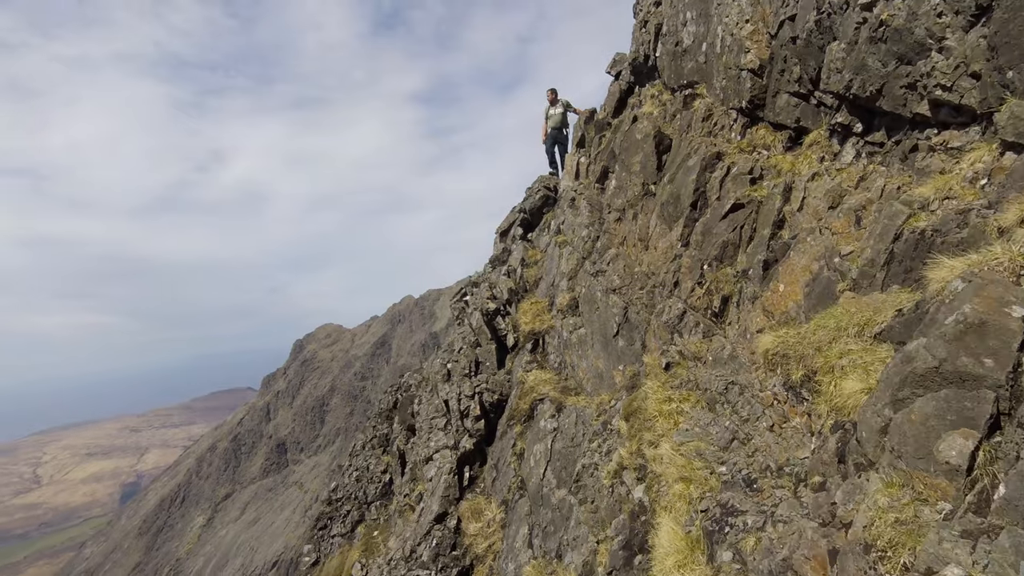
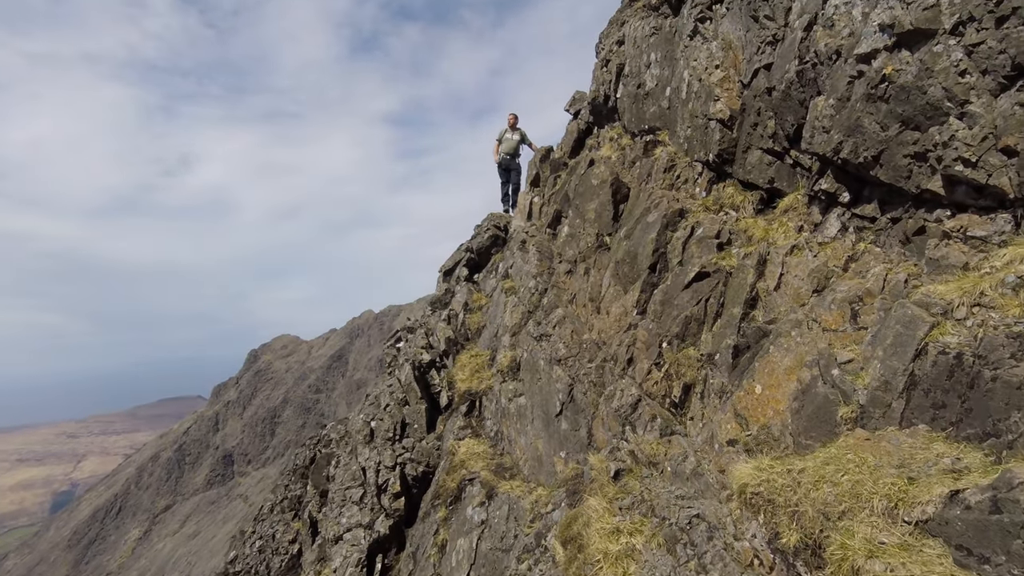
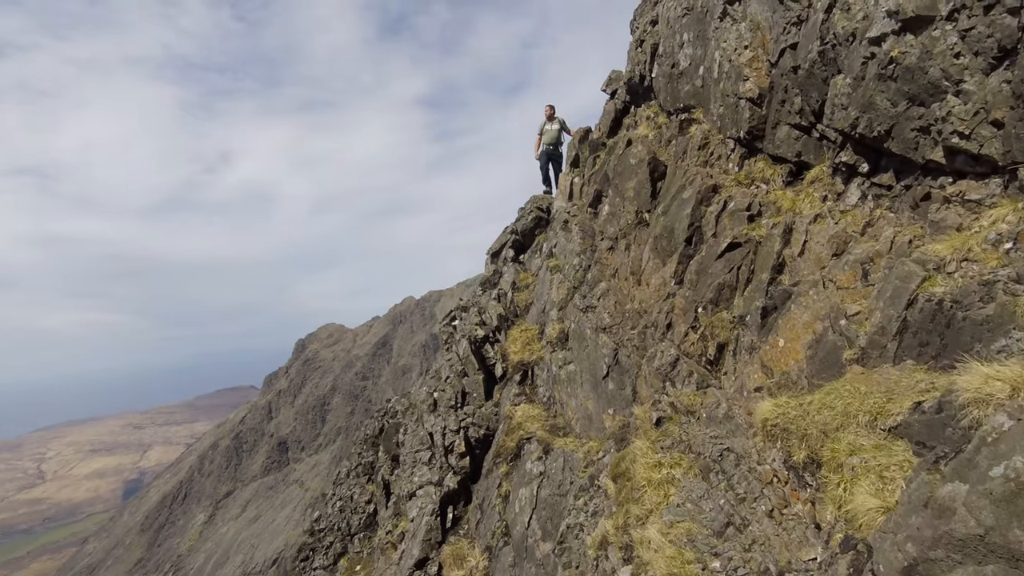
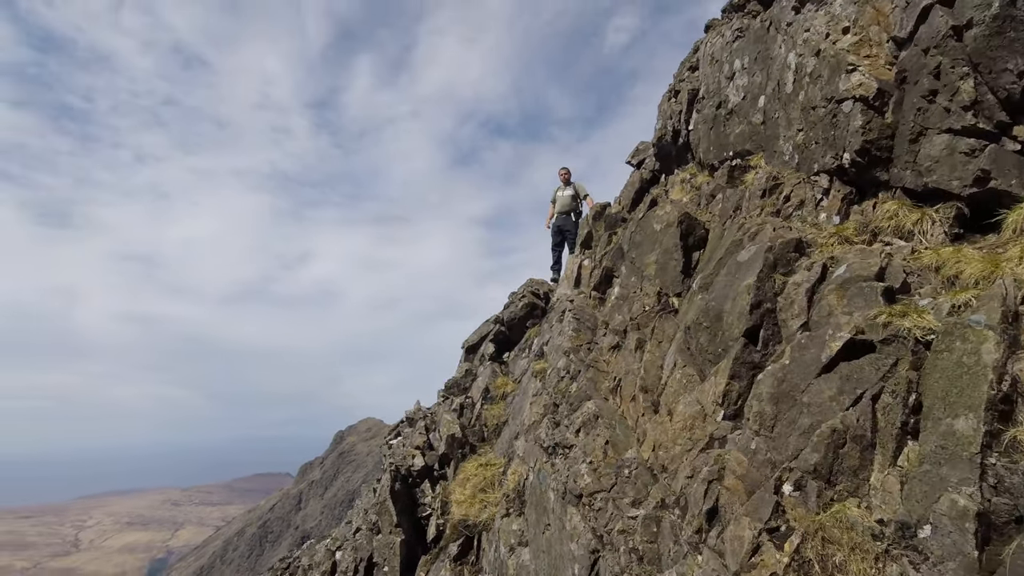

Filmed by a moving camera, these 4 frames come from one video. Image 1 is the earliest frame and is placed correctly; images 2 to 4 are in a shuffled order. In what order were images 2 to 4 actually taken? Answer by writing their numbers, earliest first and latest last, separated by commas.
3, 2, 4
